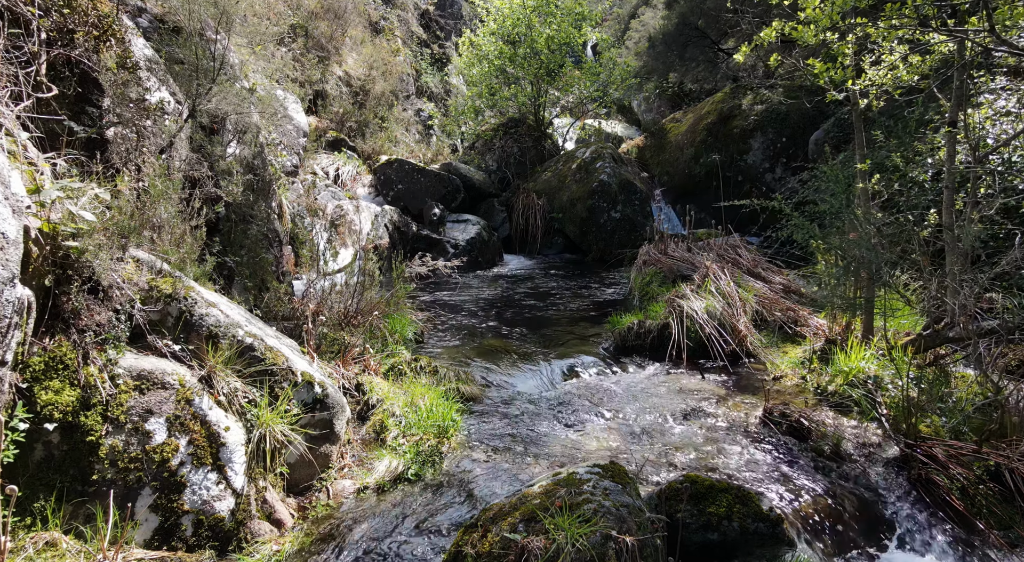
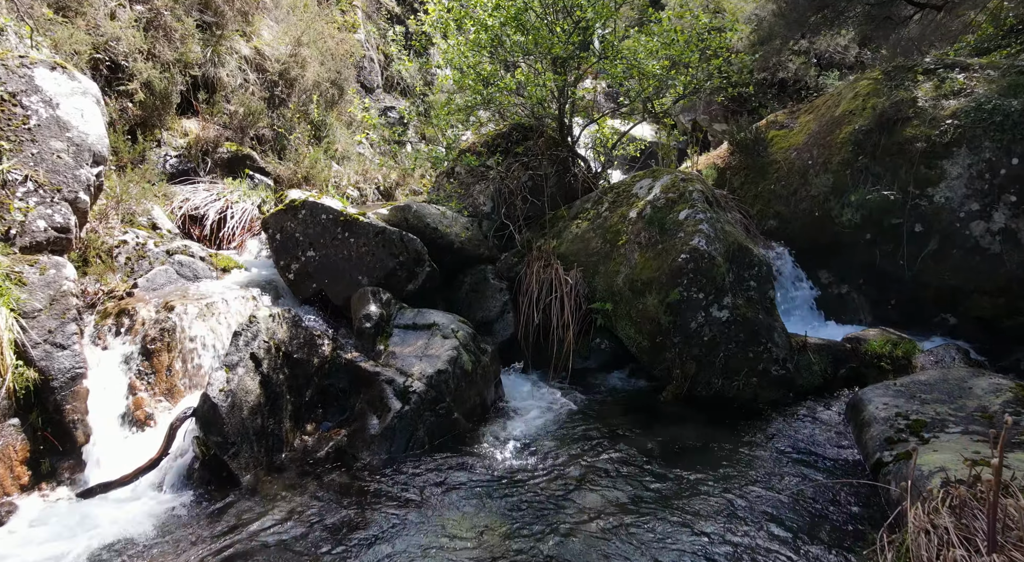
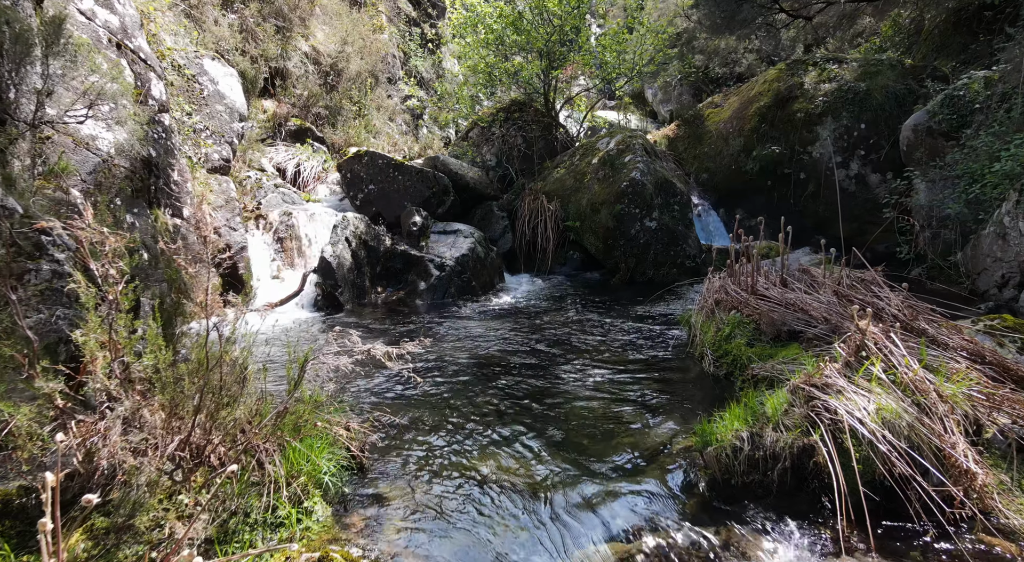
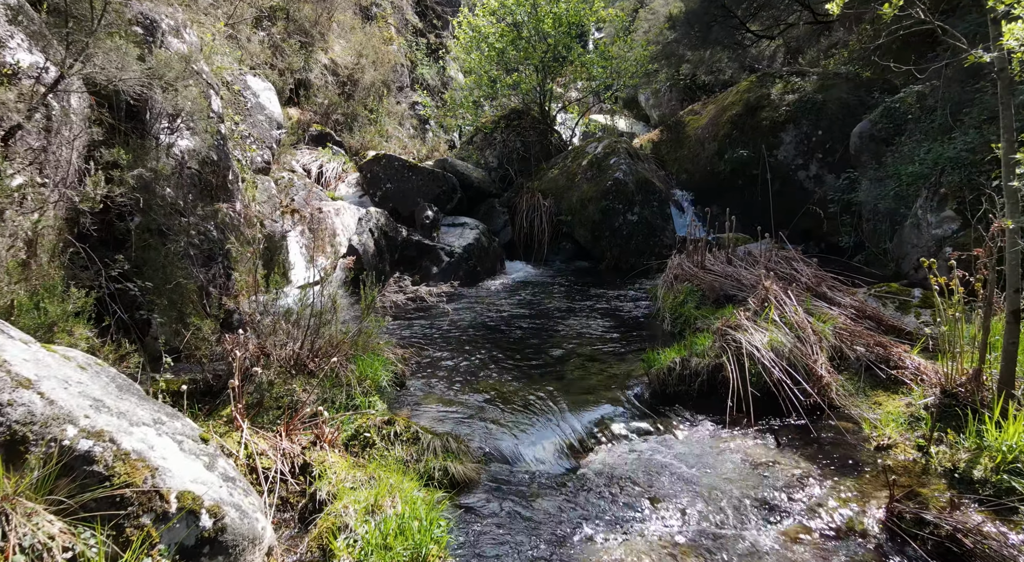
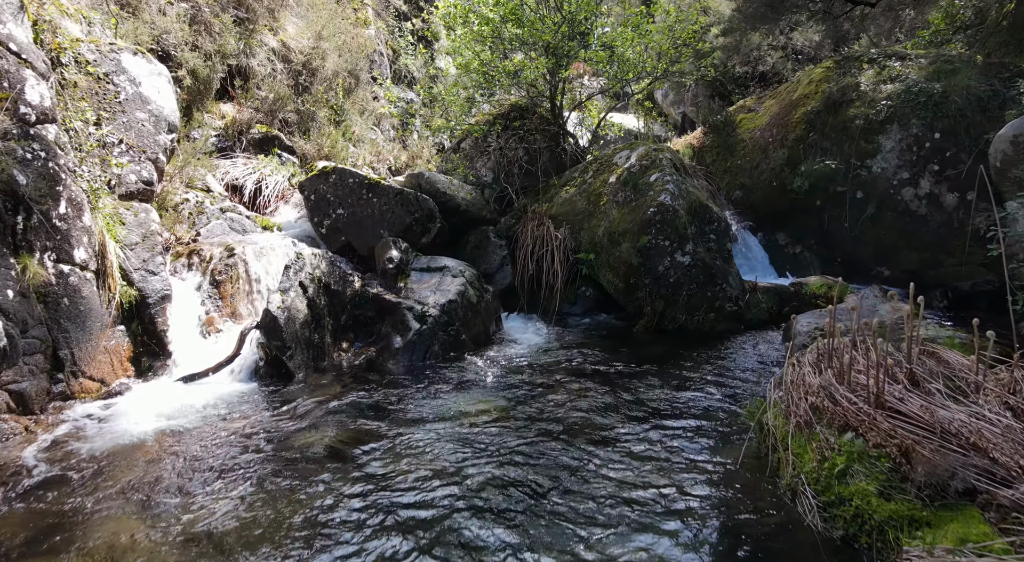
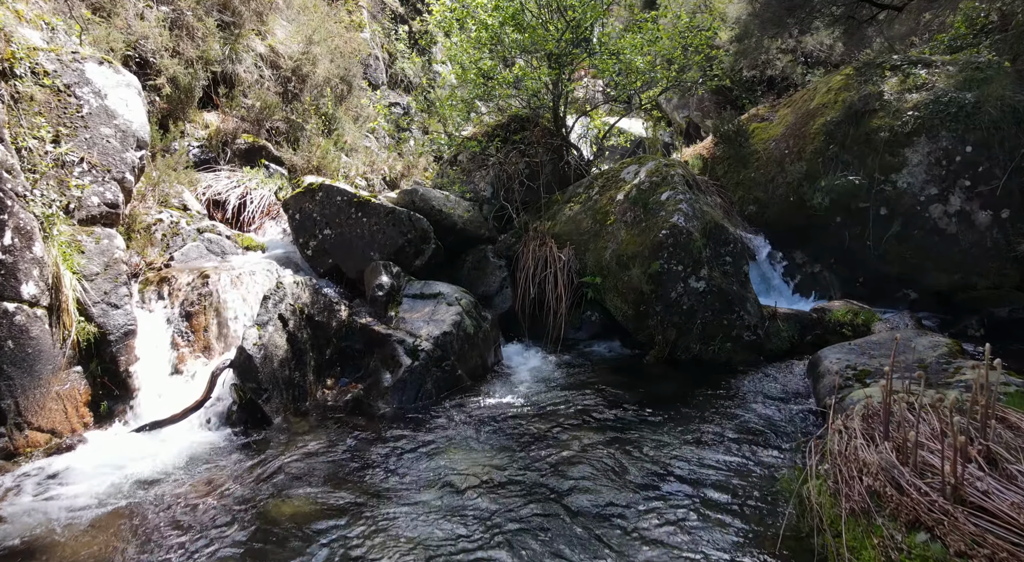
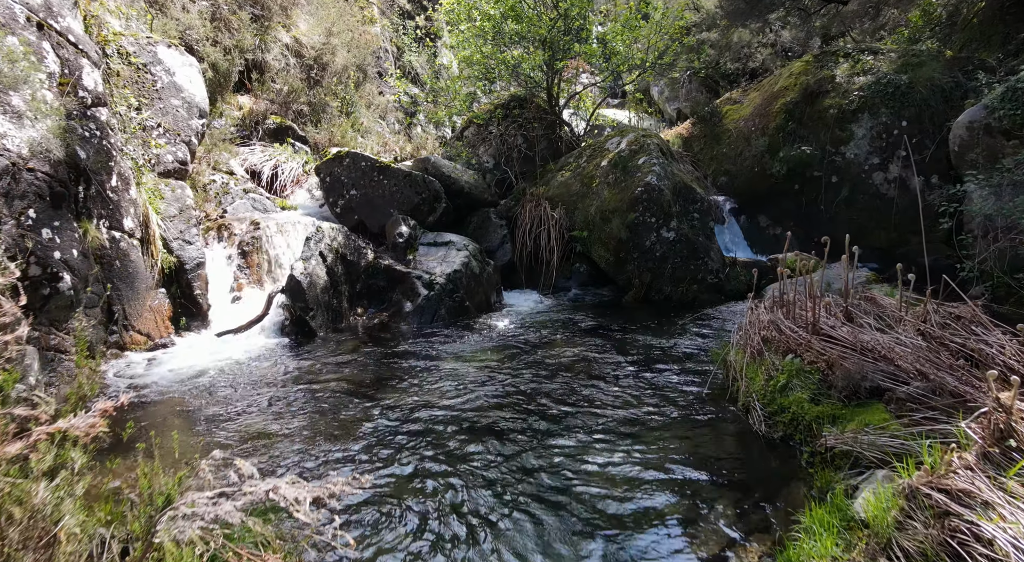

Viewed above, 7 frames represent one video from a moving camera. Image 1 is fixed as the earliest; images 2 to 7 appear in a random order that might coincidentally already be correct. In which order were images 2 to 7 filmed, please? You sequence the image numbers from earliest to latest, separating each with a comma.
4, 3, 7, 5, 6, 2
